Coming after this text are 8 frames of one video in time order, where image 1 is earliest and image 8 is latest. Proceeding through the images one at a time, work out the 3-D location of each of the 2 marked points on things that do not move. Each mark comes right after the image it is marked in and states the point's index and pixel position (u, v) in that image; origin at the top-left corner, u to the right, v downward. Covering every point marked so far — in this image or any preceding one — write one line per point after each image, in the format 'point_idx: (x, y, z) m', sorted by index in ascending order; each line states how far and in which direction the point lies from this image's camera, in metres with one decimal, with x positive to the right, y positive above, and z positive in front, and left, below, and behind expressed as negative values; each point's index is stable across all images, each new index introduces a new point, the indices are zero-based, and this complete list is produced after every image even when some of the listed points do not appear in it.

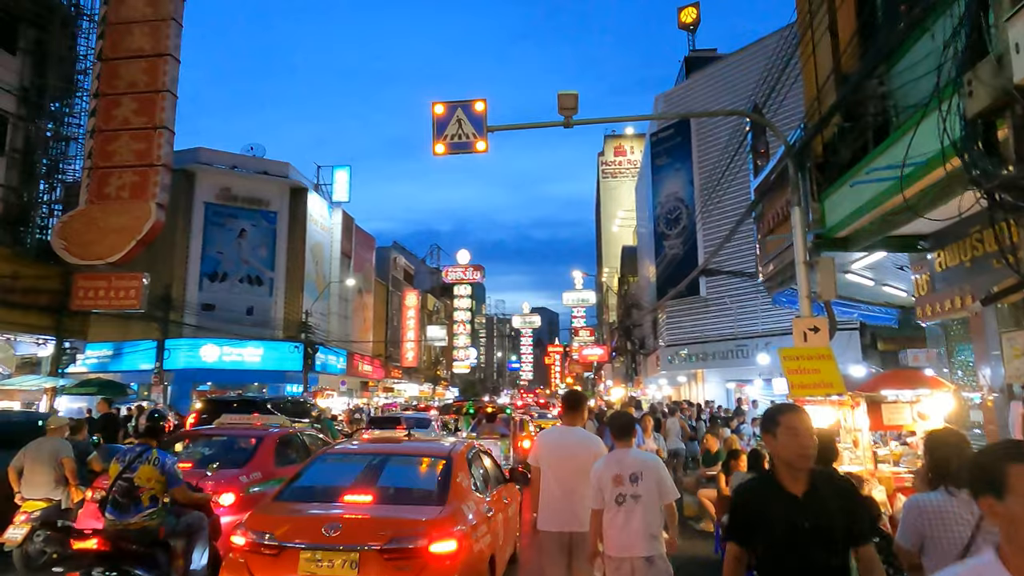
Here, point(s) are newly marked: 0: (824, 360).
0: (+3.8, -0.9, +8.0) m
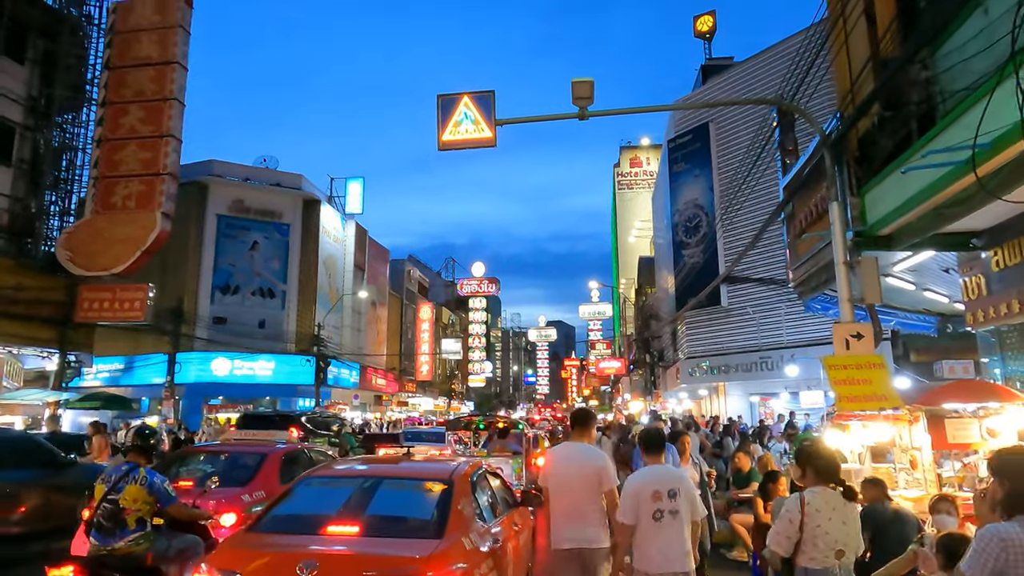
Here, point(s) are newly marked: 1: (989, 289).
0: (+3.9, -0.9, +7.2) m
1: (+6.4, 0.0, +8.9) m
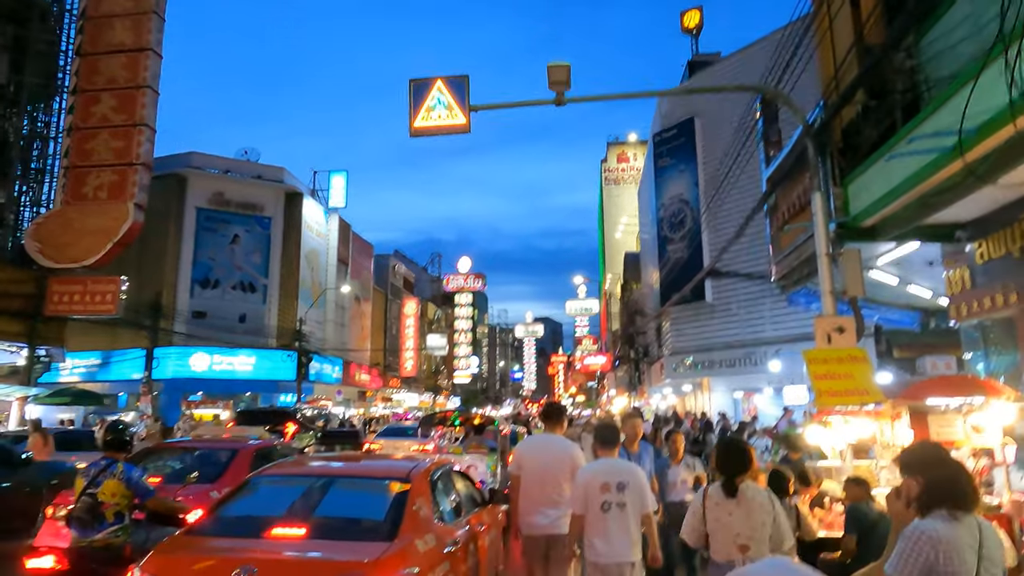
0: (+3.6, -0.8, +6.9) m
1: (+6.1, +0.1, +8.8) m
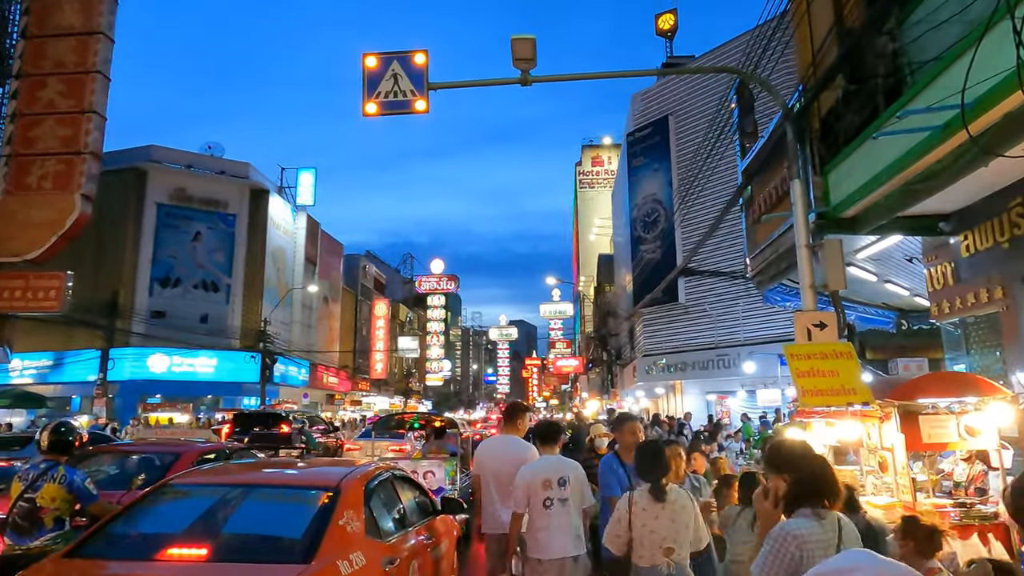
0: (+3.2, -0.7, +6.4) m
1: (+5.6, +0.1, +8.3) m
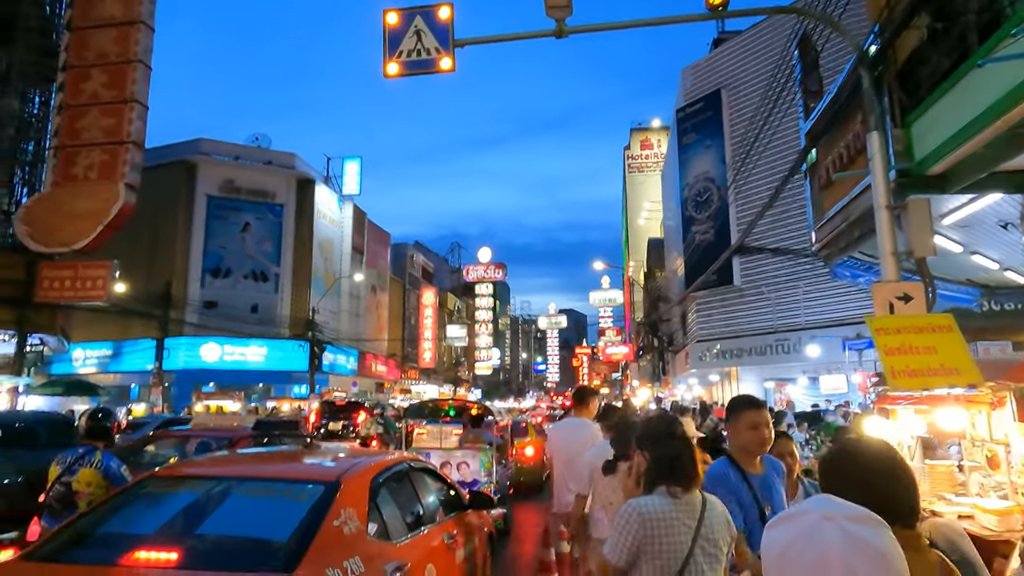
0: (+3.5, -0.4, +5.4) m
1: (+6.0, +0.5, +7.2) m
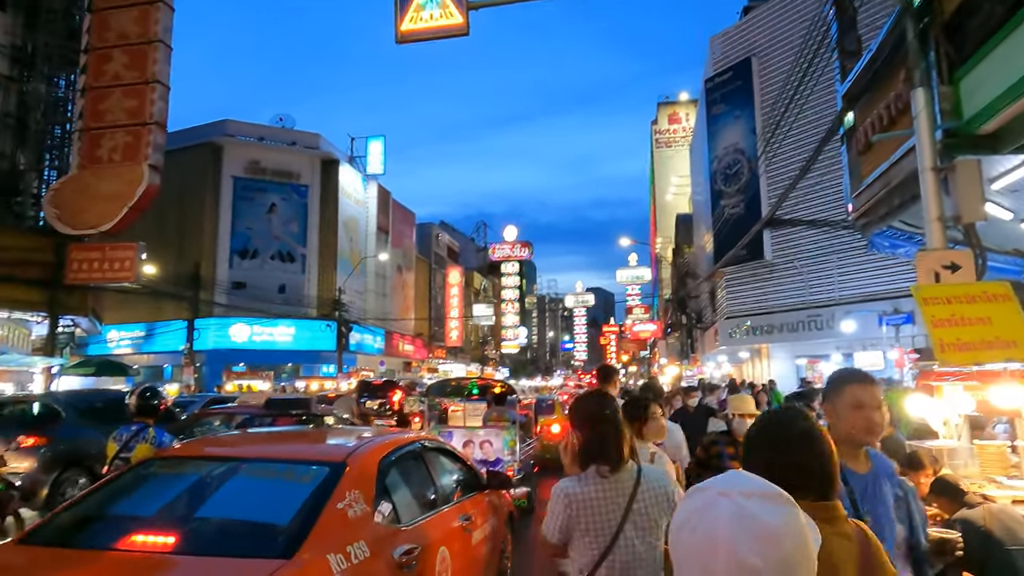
0: (+3.6, -0.1, +5.0) m
1: (+6.2, +0.8, +6.6) m
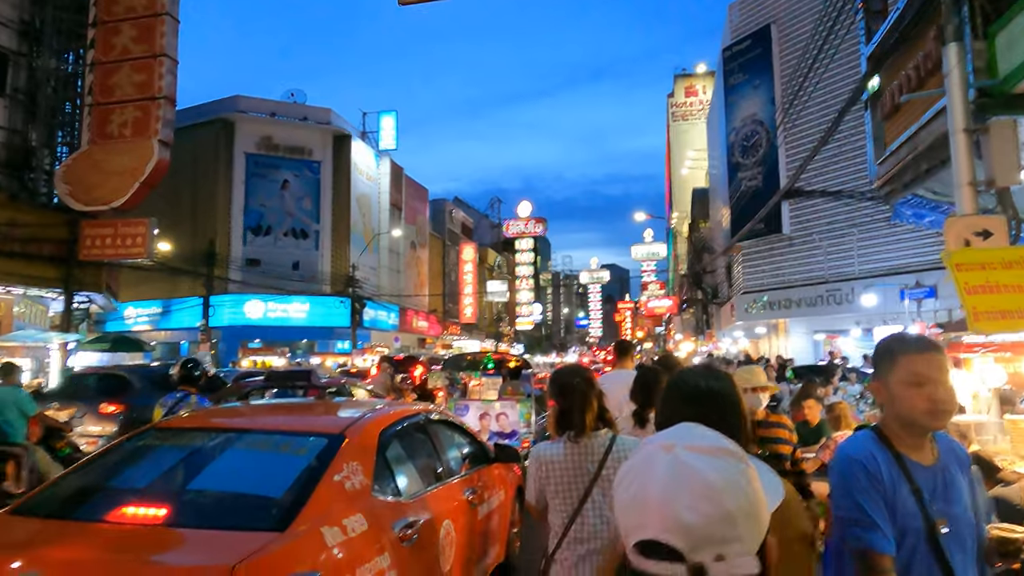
0: (+3.6, +0.1, +4.7) m
1: (+6.2, +1.1, +6.2) m
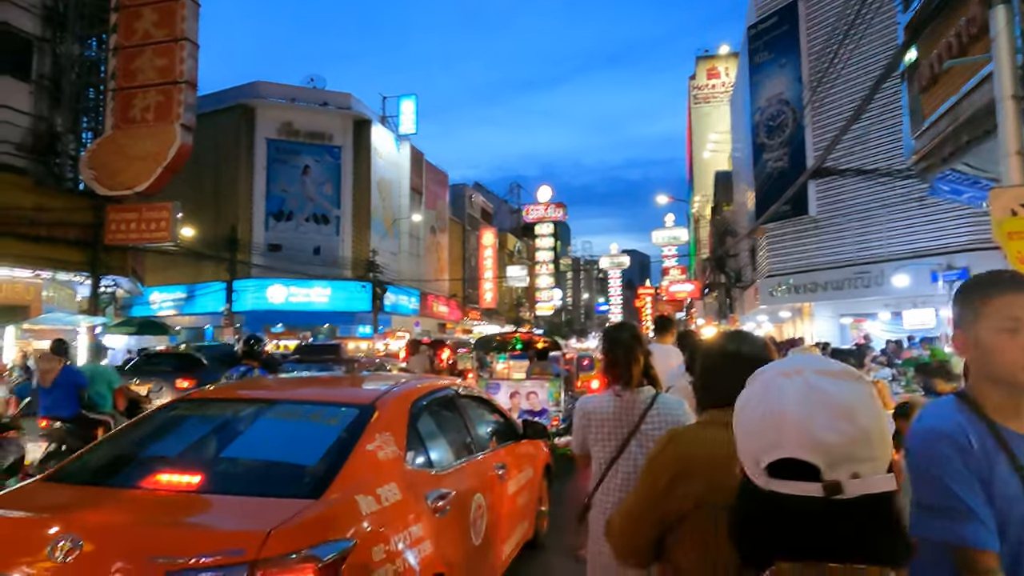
0: (+3.8, +0.3, +4.5) m
1: (+6.5, +1.4, +5.9) m
